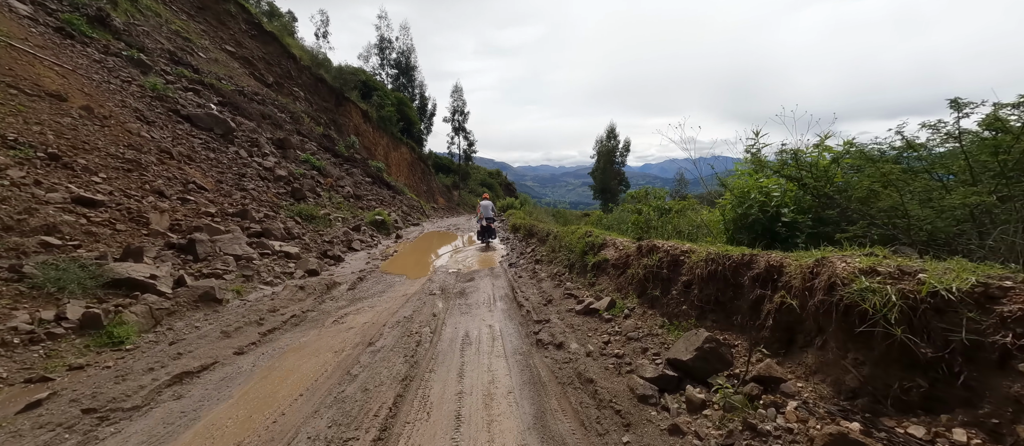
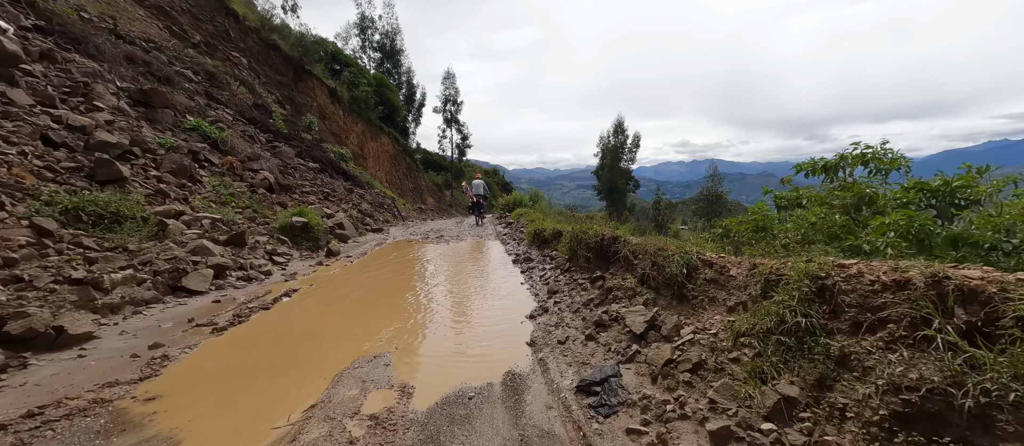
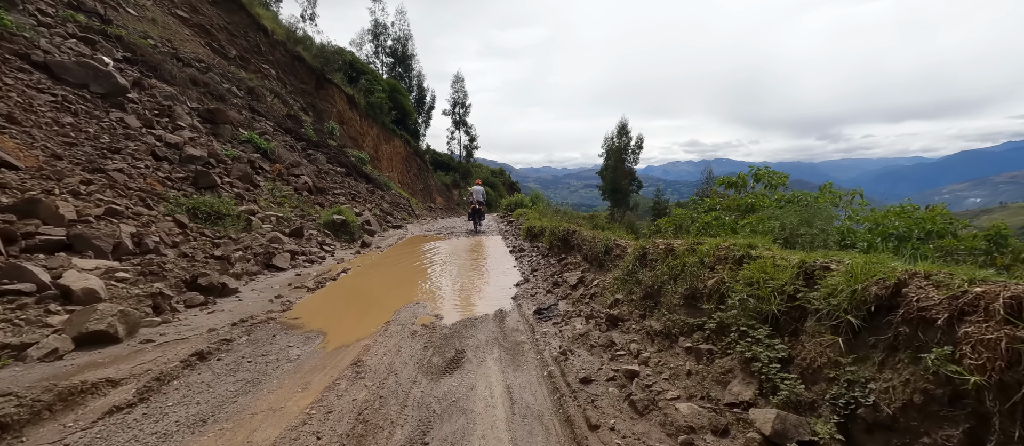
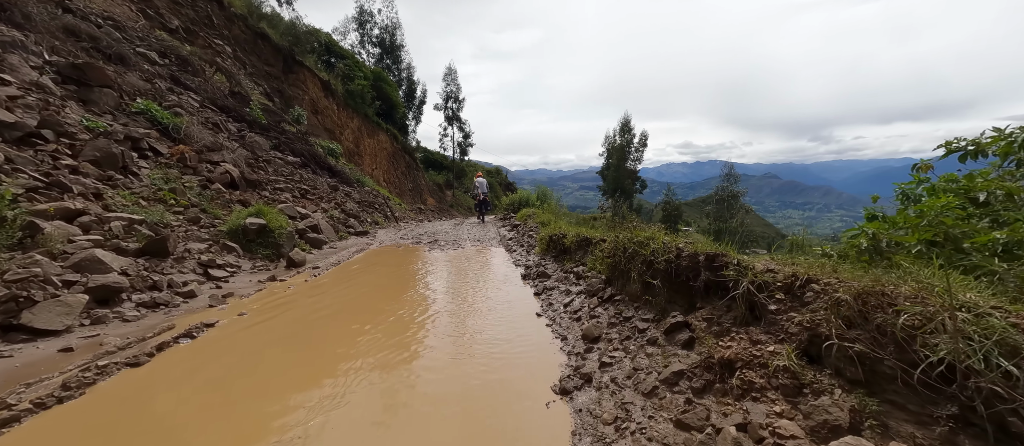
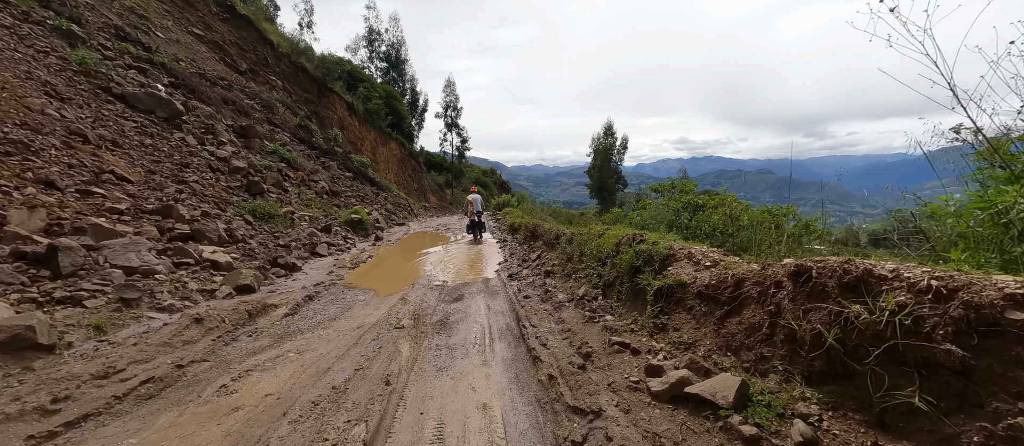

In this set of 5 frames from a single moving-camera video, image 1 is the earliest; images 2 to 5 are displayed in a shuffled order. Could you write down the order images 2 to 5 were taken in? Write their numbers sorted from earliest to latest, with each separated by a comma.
5, 3, 2, 4
